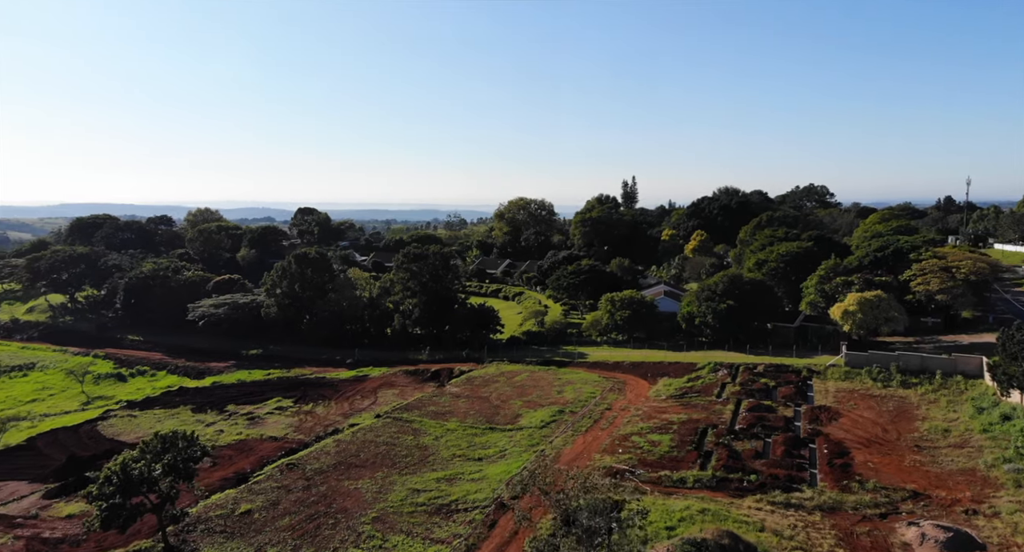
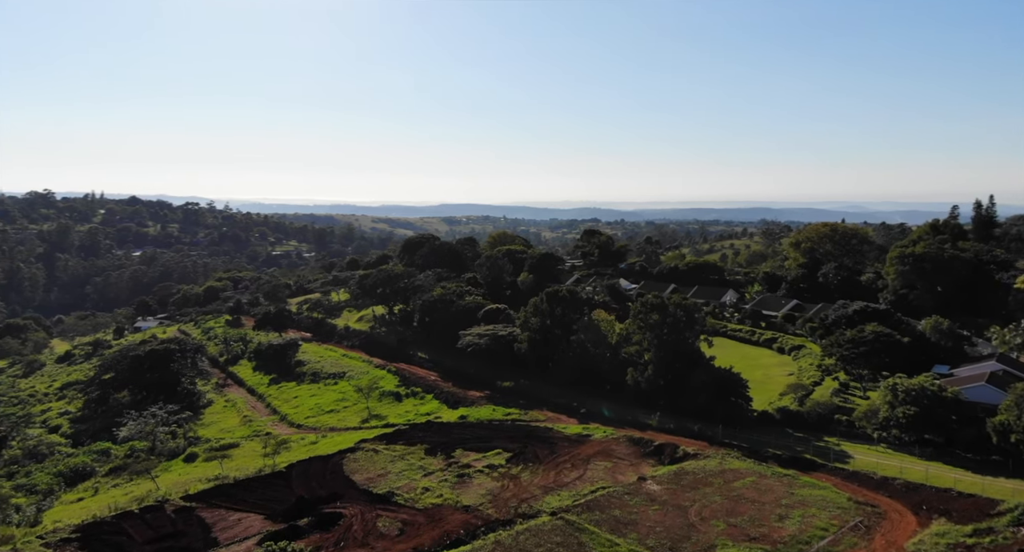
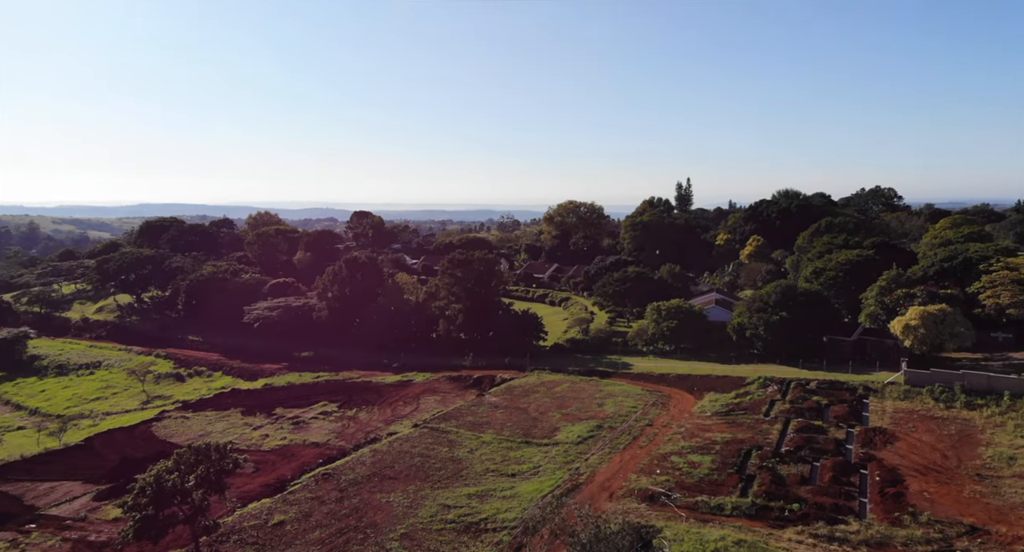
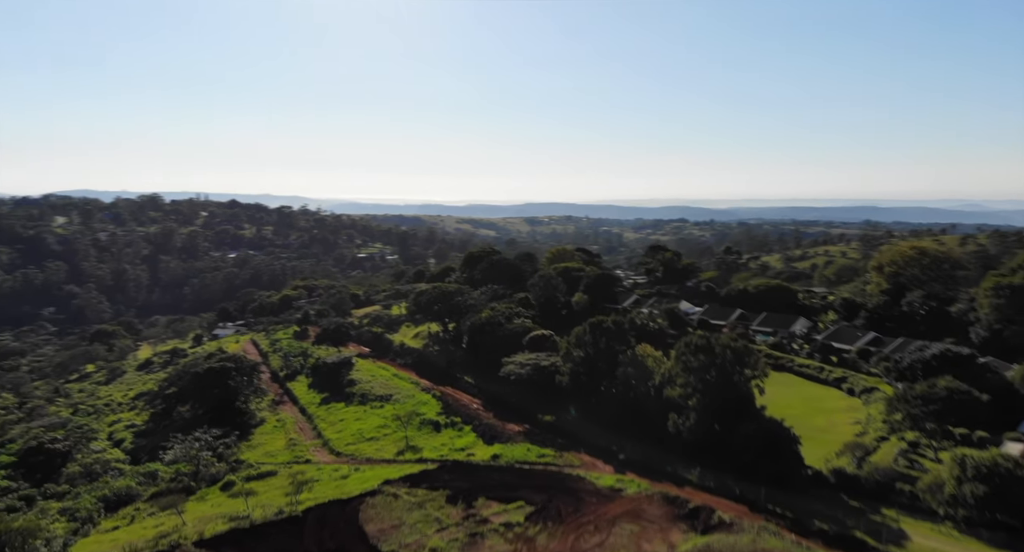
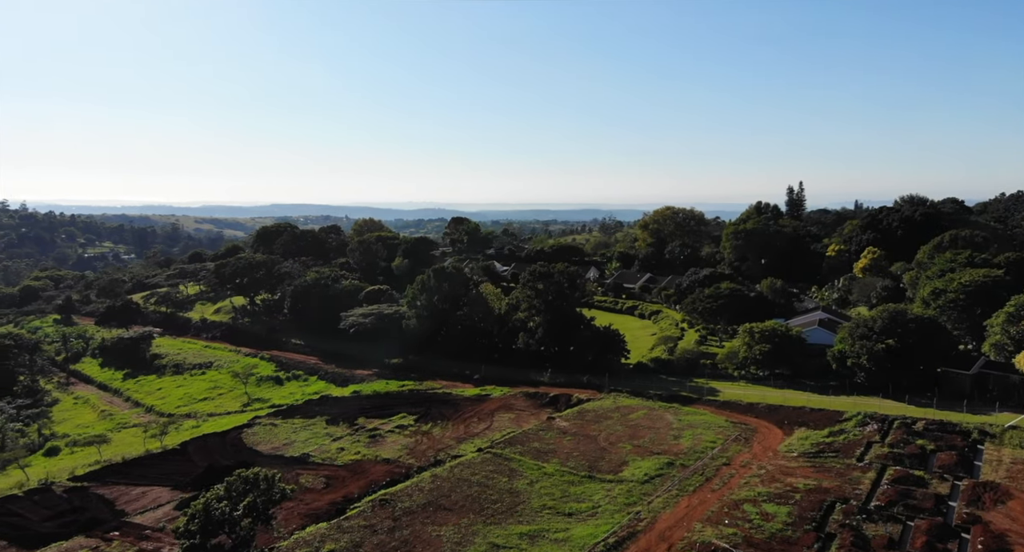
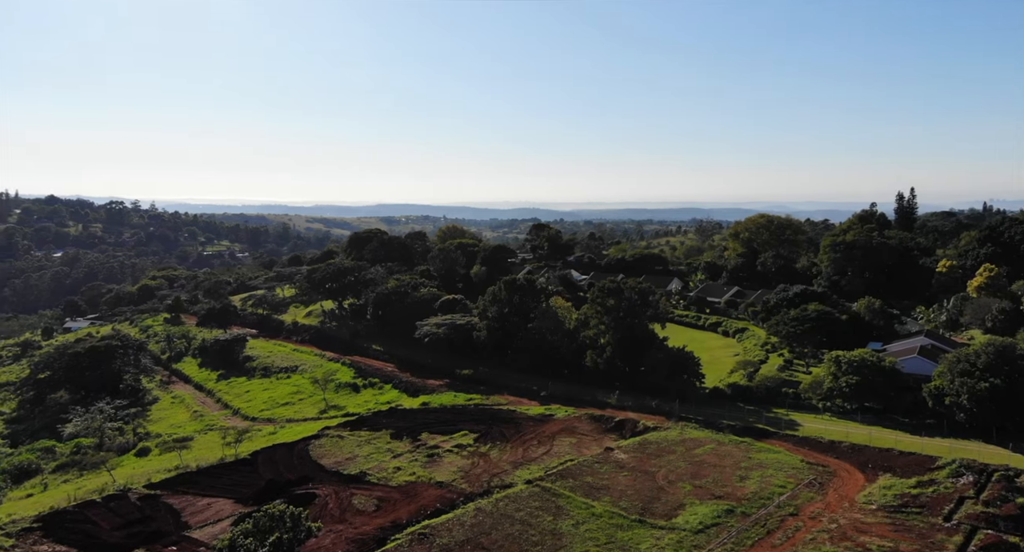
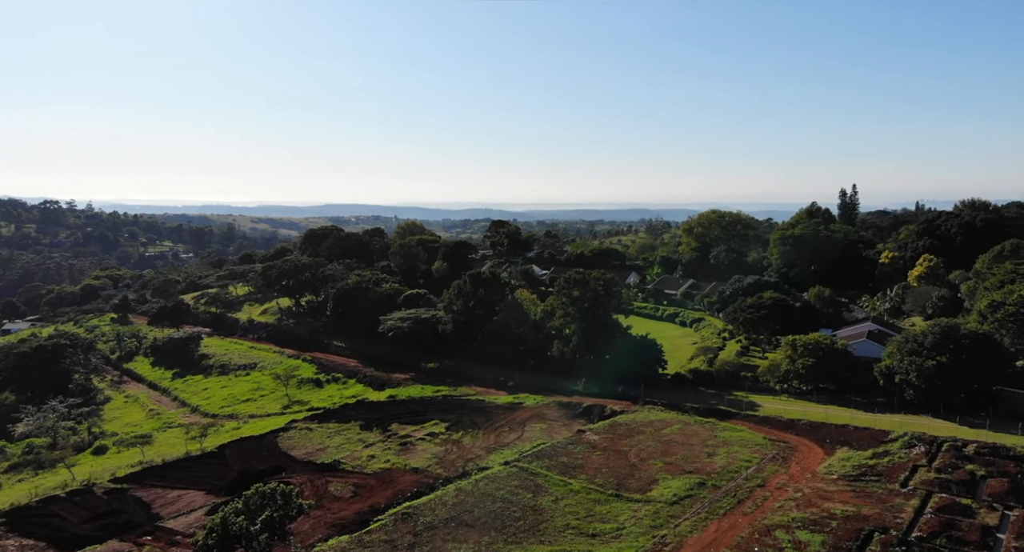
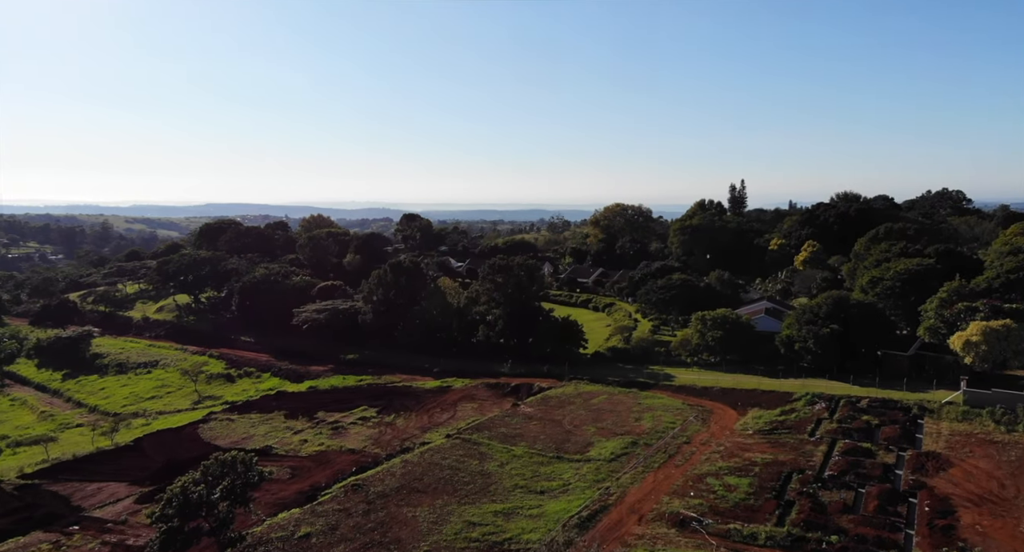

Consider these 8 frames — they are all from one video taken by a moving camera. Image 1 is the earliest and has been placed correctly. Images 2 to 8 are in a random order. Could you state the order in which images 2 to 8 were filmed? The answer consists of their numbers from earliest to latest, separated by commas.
3, 8, 5, 7, 6, 2, 4
